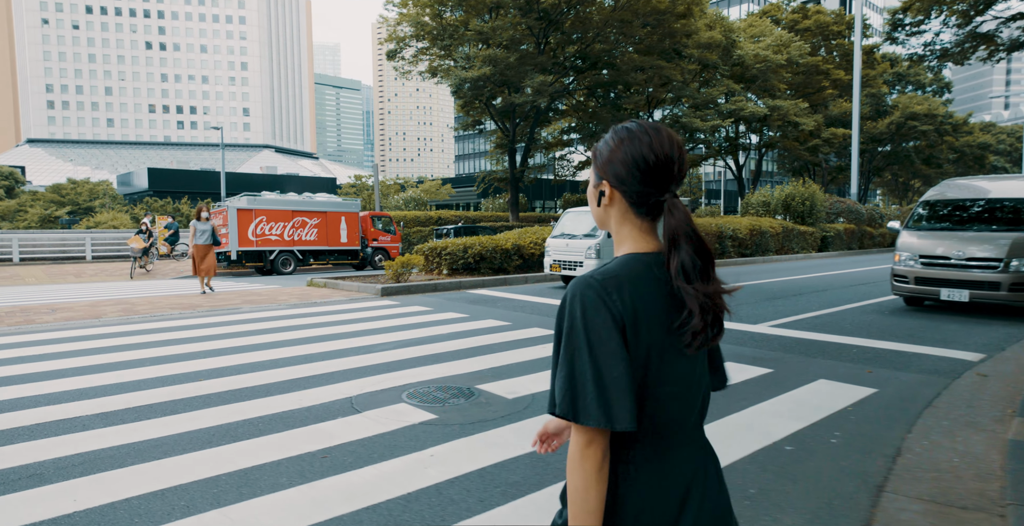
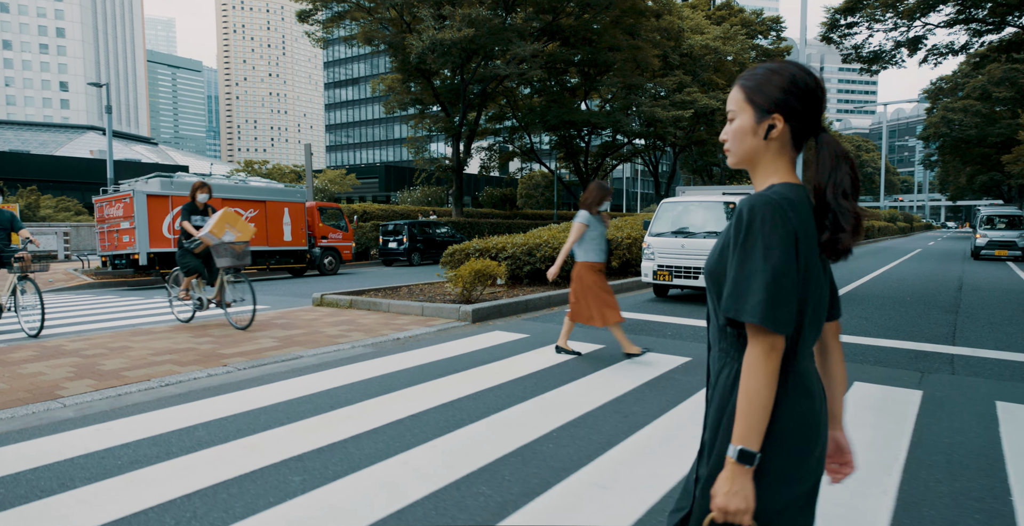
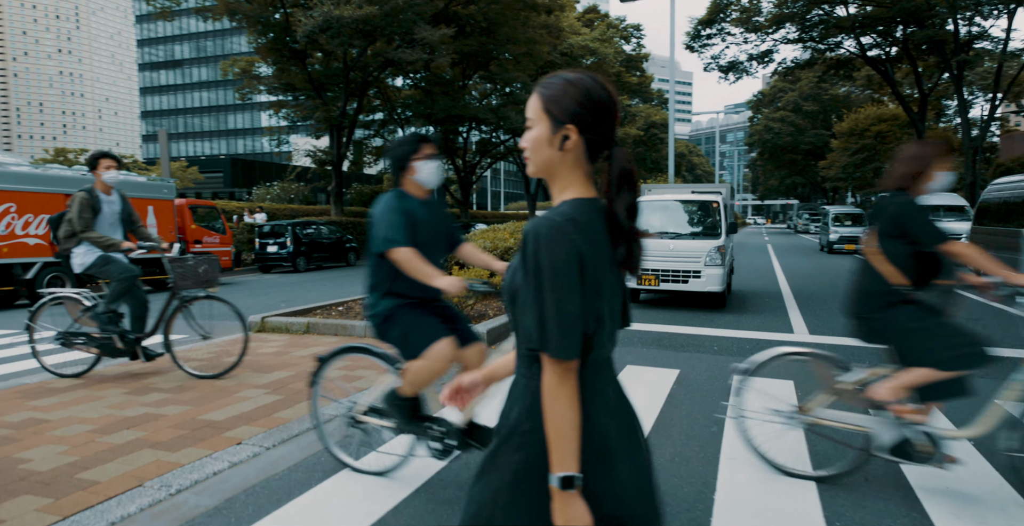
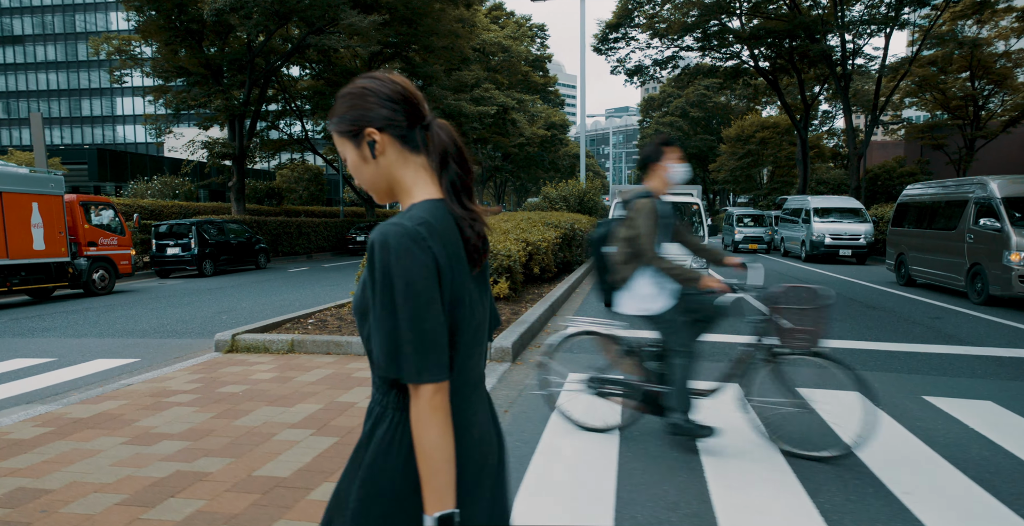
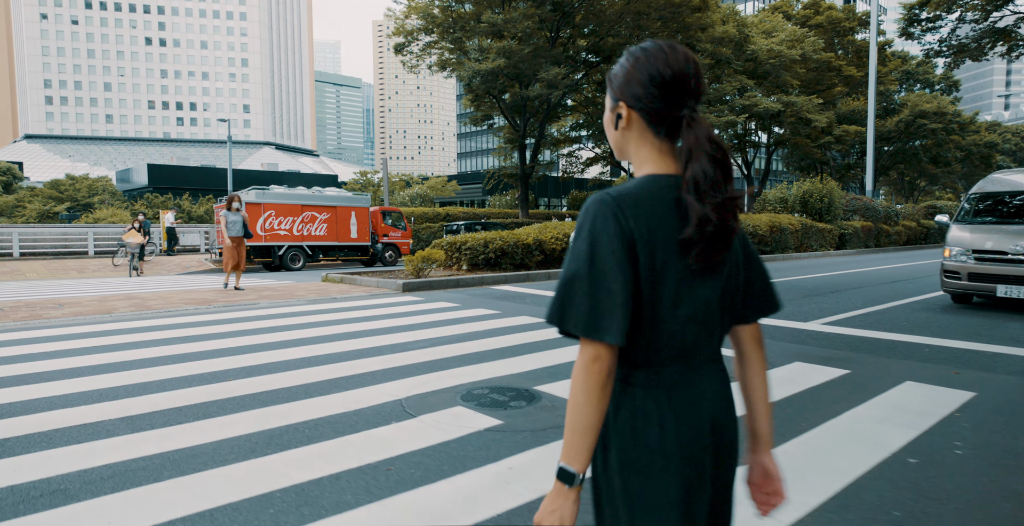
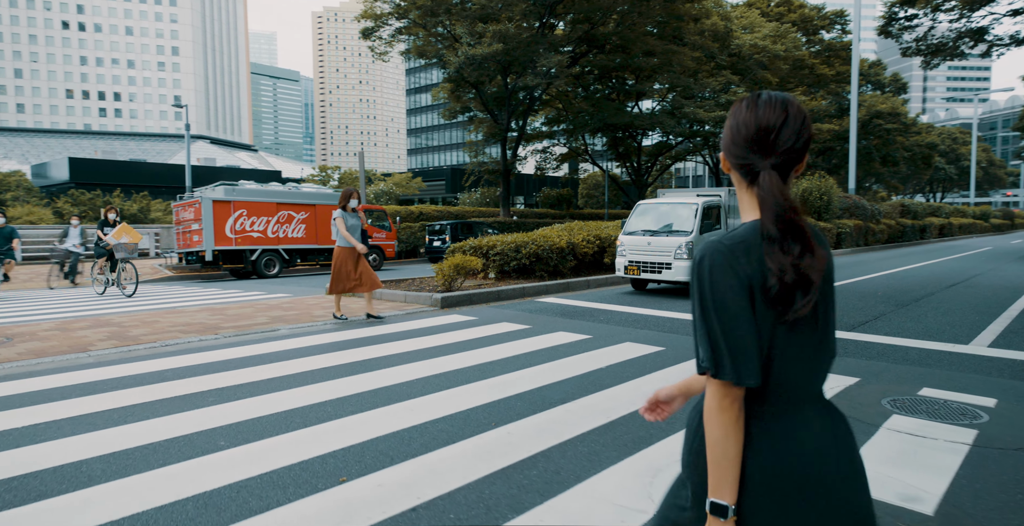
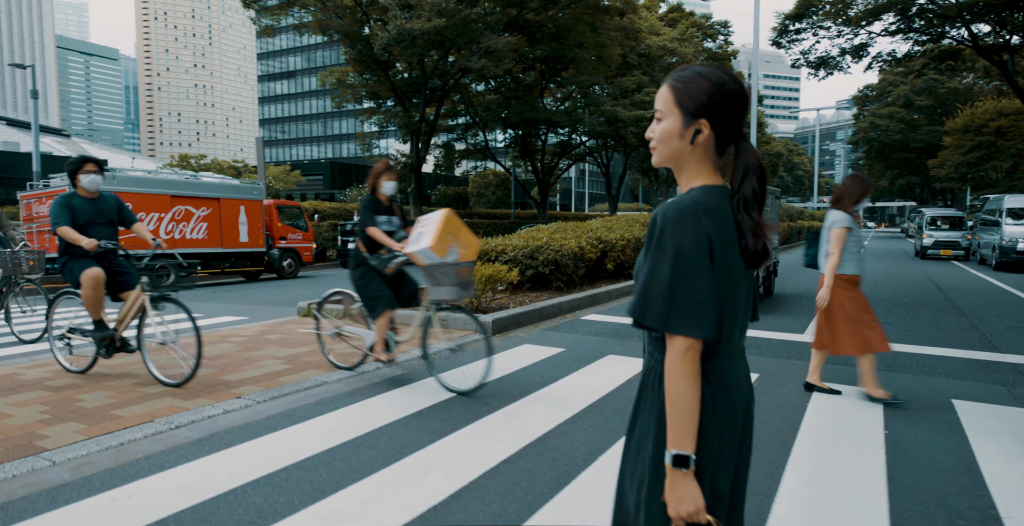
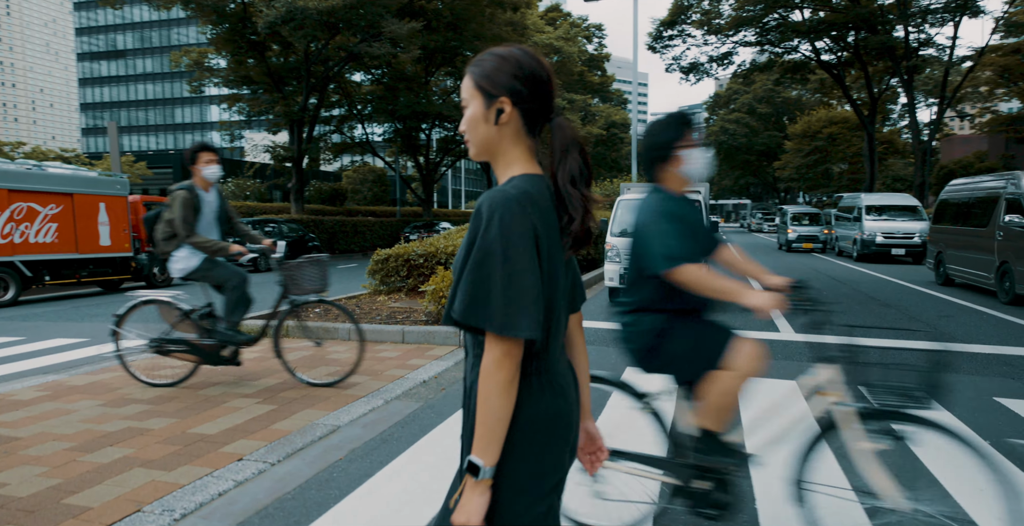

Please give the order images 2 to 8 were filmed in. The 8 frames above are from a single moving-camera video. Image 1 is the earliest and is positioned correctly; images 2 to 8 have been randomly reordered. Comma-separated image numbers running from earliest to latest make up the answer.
5, 6, 2, 7, 3, 8, 4
